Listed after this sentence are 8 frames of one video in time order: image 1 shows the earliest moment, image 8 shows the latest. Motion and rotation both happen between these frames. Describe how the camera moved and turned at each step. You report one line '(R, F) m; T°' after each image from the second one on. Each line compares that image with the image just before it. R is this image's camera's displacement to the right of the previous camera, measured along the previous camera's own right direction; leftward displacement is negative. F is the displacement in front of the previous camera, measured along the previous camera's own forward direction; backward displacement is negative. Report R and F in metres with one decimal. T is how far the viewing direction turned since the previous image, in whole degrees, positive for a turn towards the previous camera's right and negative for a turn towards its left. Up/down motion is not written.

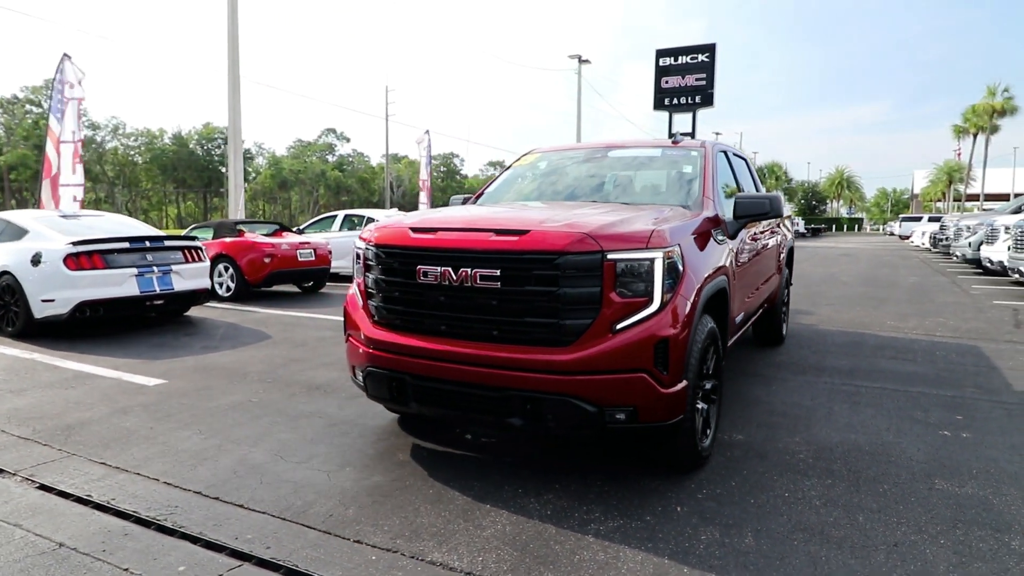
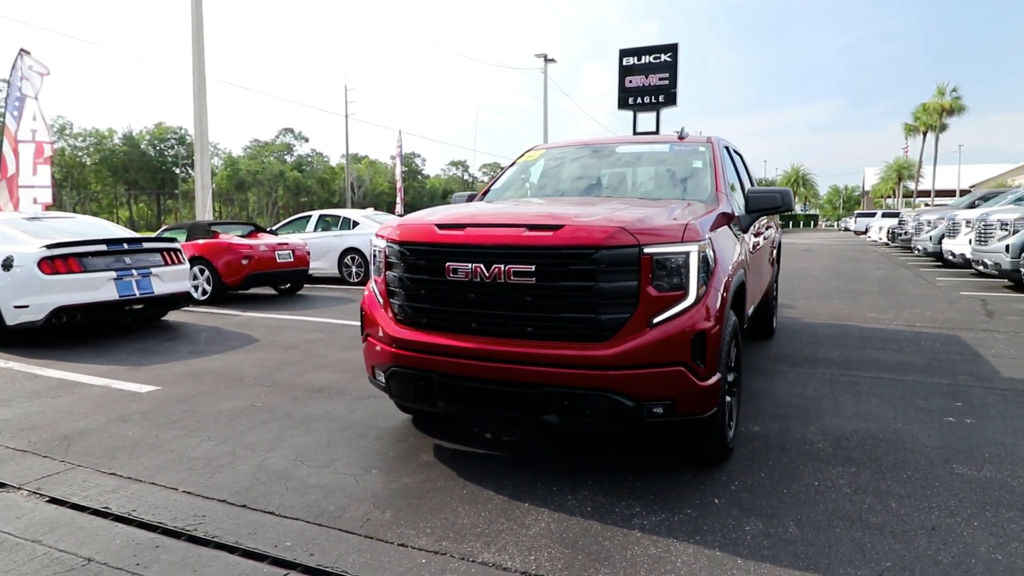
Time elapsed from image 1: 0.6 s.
(-0.4, 0.0) m; +3°
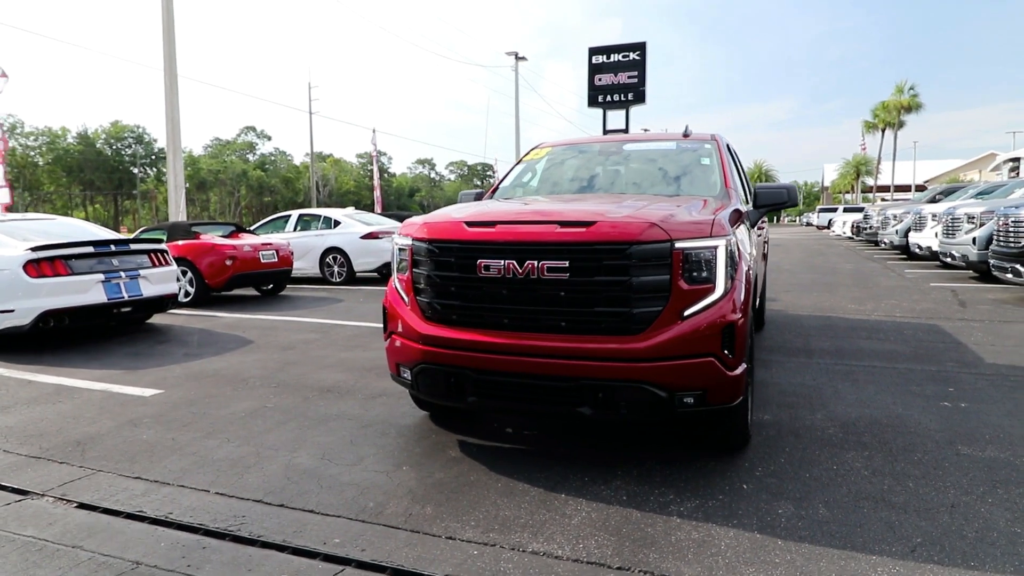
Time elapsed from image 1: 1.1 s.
(-0.3, -0.1) m; +3°
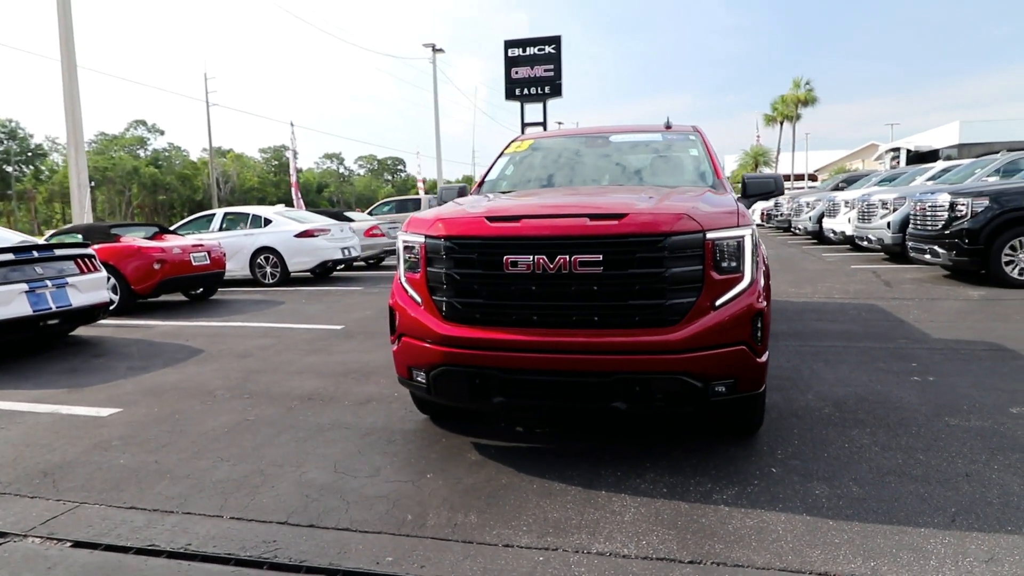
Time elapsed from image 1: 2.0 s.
(-0.6, +0.1) m; +7°
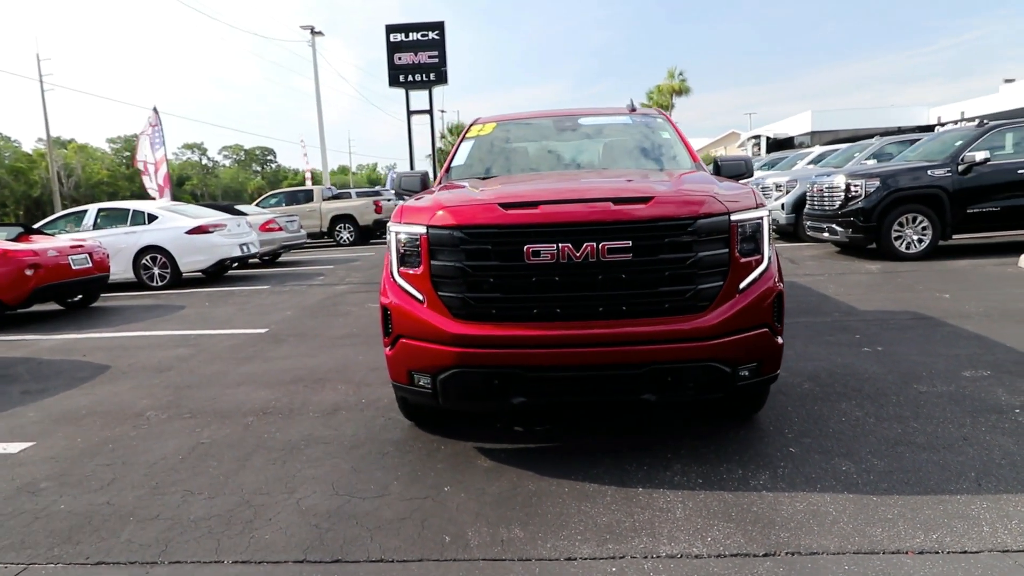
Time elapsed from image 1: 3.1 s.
(-0.7, +0.3) m; +10°
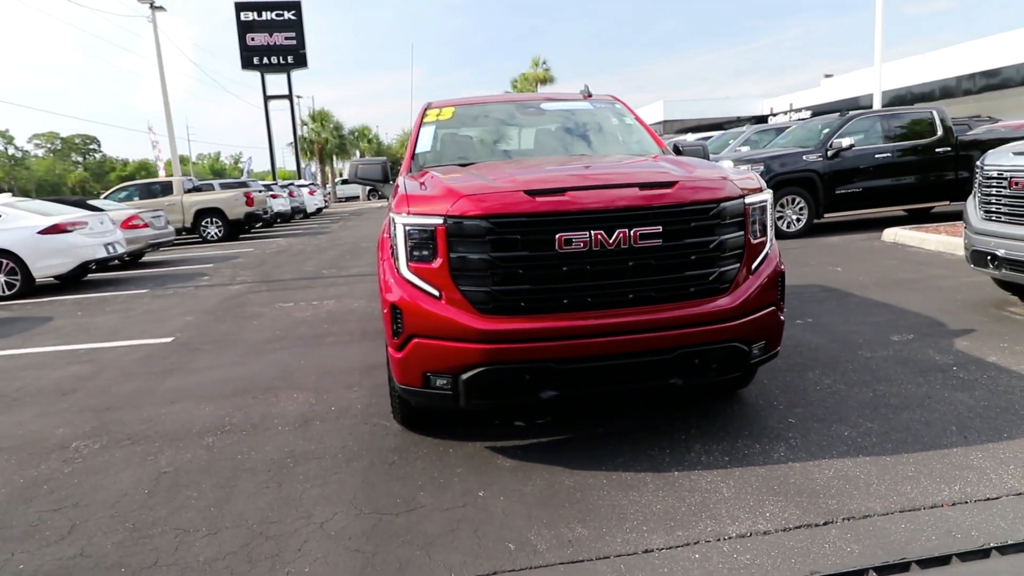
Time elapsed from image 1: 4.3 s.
(-0.8, +0.2) m; +12°
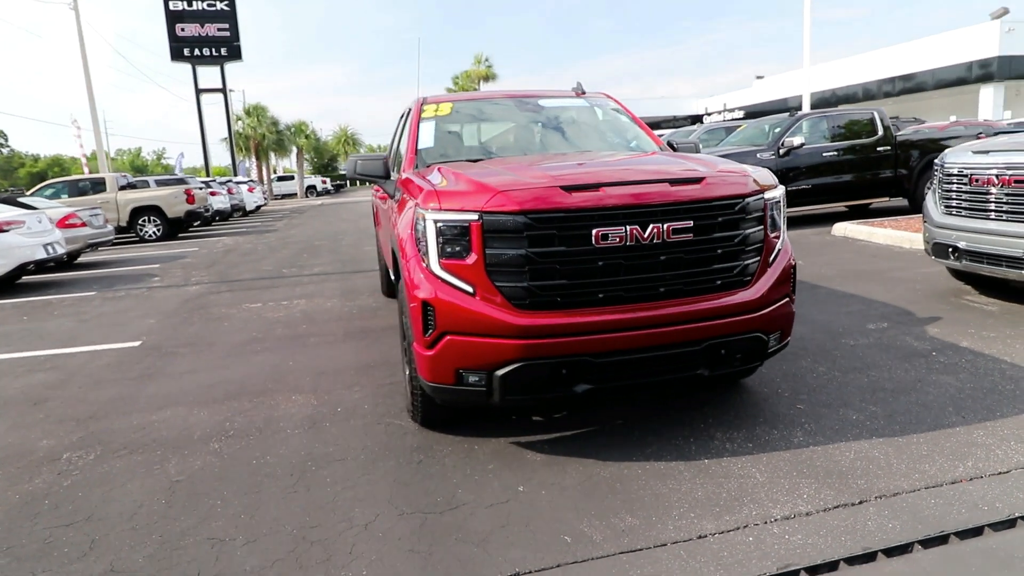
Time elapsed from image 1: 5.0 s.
(-0.5, 0.0) m; +5°
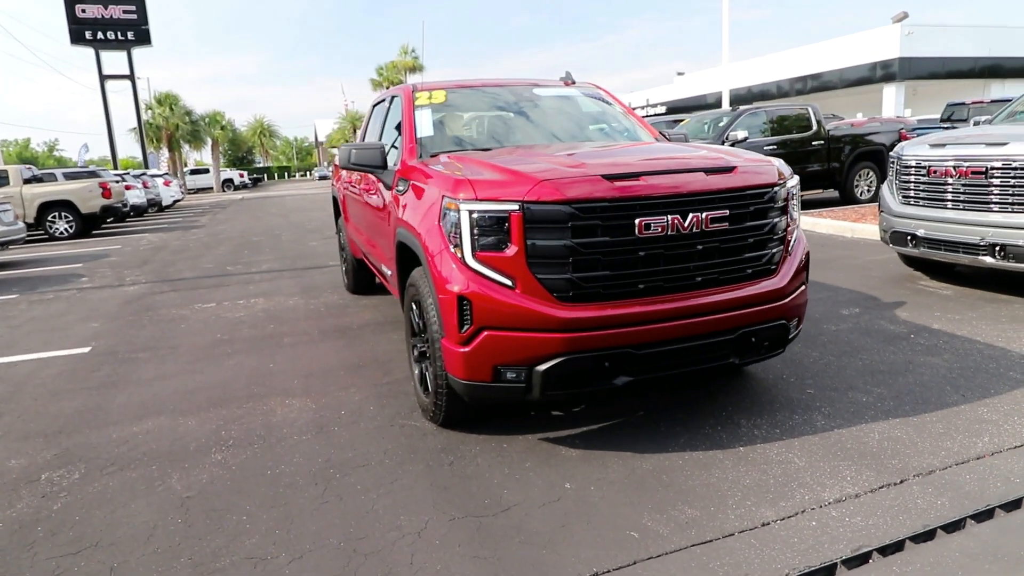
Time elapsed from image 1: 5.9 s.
(-0.5, +0.1) m; +7°
